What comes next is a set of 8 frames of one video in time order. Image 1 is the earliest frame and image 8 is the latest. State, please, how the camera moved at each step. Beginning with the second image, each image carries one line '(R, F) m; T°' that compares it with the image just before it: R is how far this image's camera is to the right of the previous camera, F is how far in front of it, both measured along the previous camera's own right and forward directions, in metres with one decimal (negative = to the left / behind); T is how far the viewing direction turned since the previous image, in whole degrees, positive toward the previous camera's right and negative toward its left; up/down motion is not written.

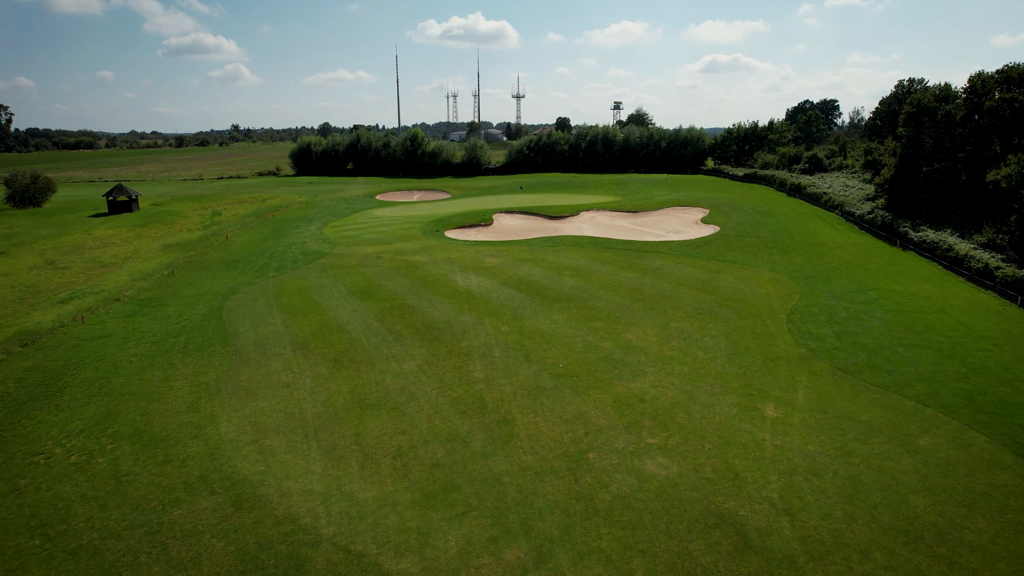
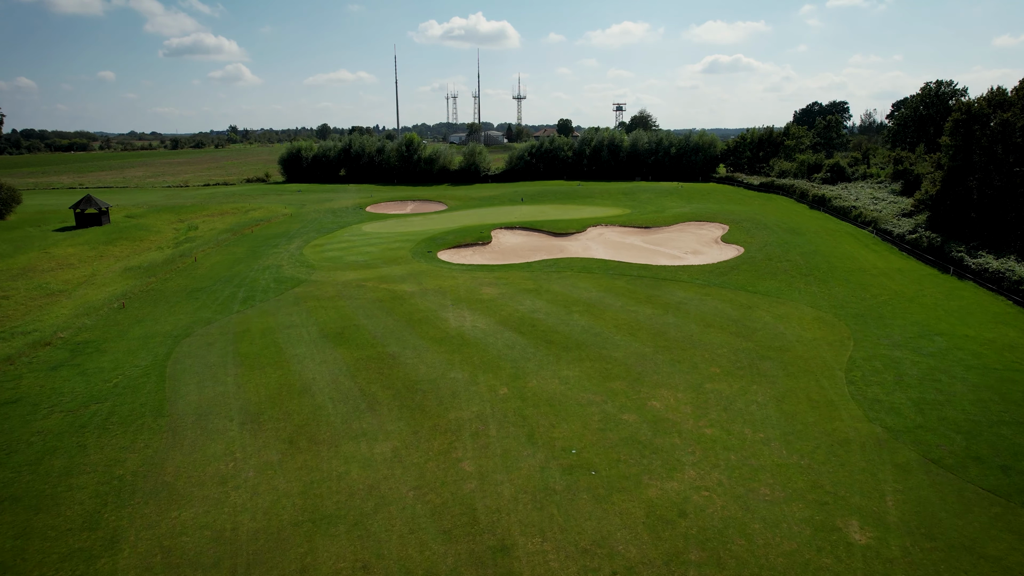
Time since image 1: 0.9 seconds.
(0.0, +4.1) m; 0°
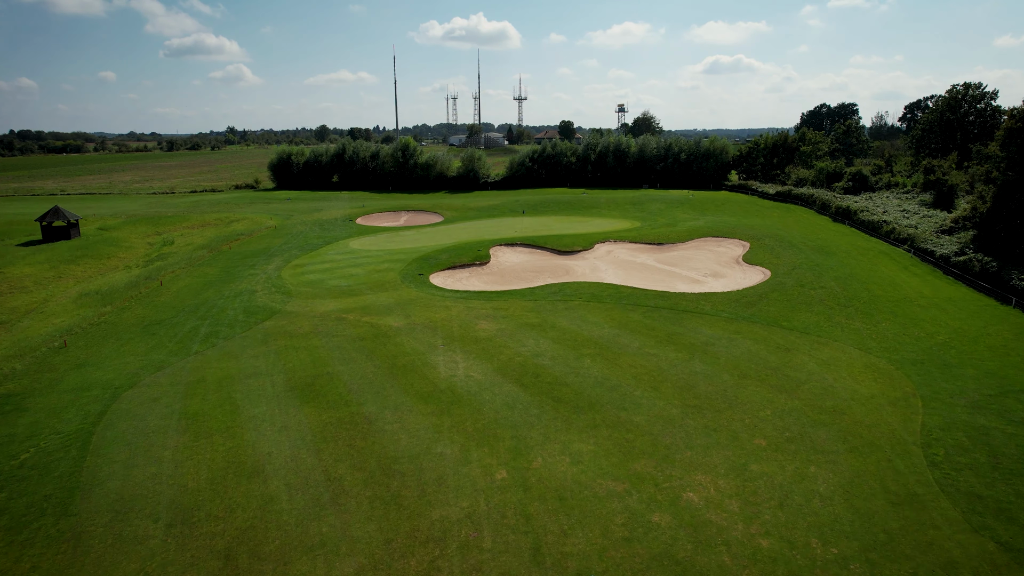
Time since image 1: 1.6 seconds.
(0.0, +3.7) m; 0°
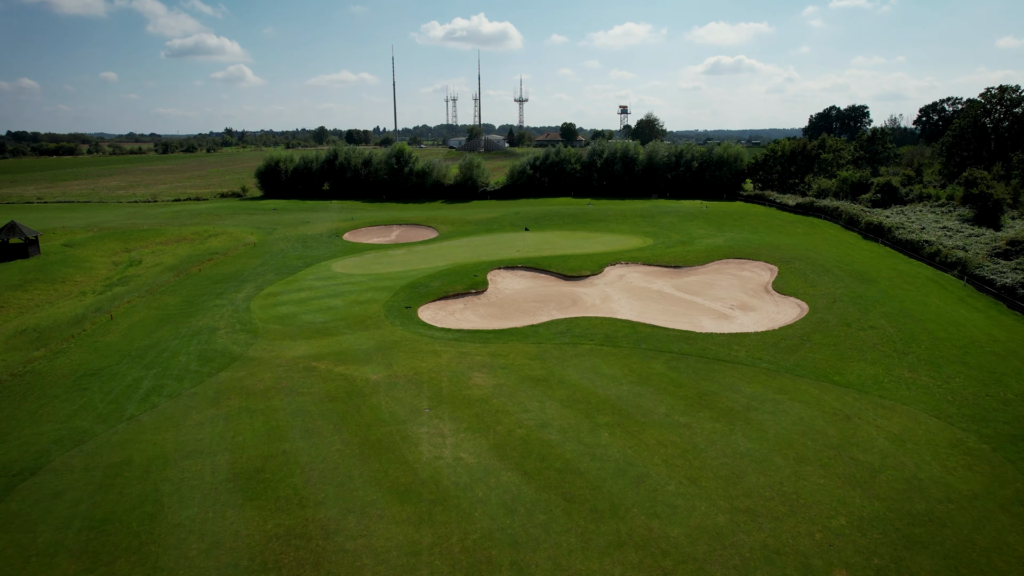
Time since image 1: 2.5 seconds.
(0.0, +4.1) m; 0°
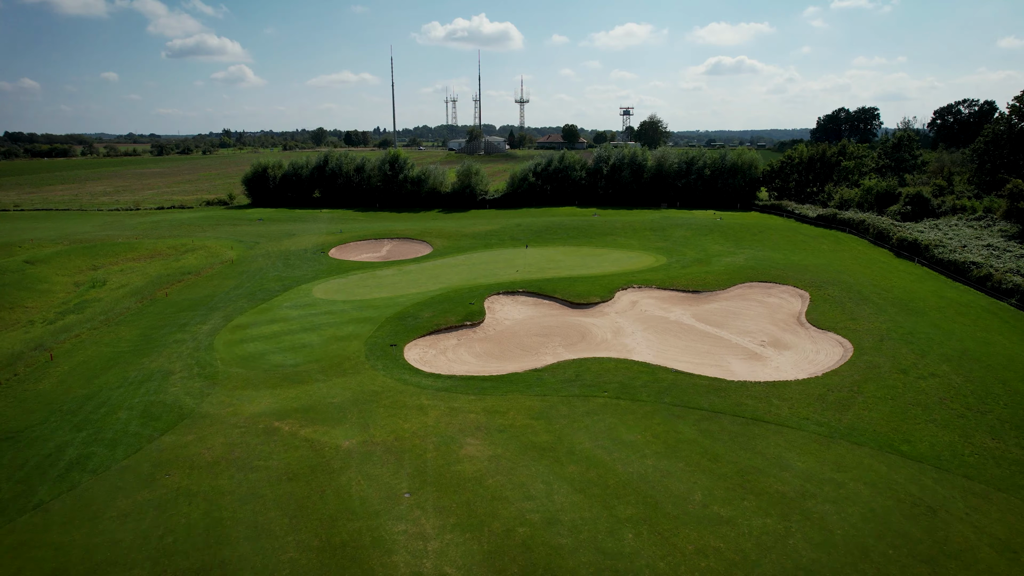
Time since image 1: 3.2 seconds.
(0.0, +3.7) m; 0°
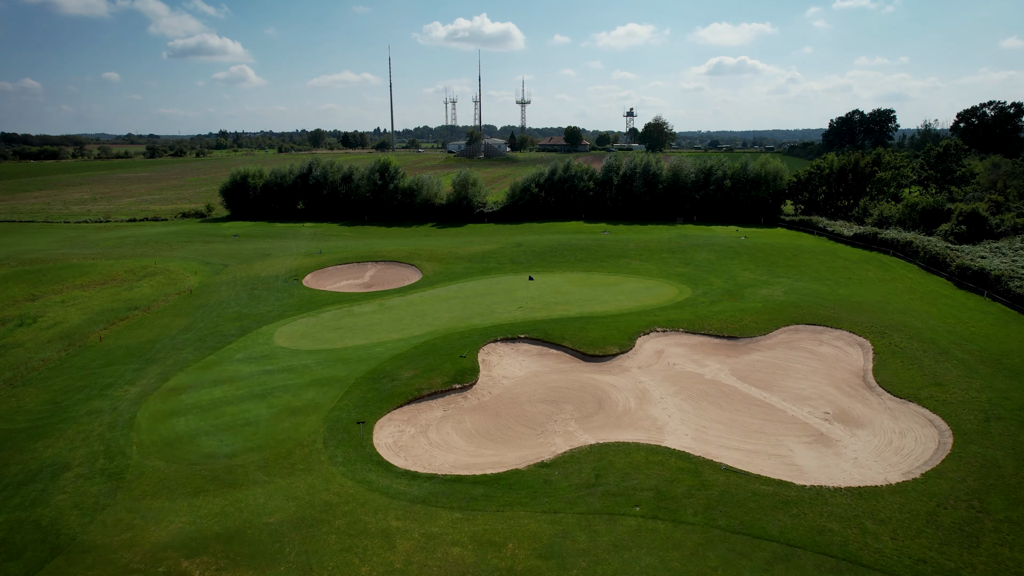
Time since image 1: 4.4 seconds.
(0.0, +5.5) m; 0°
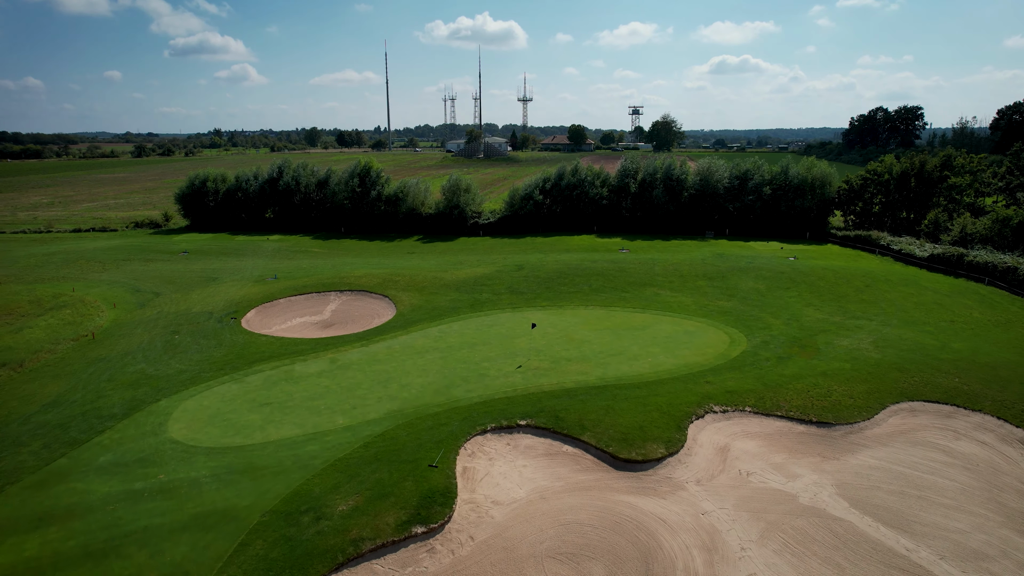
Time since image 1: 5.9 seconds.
(+0.2, +8.5) m; 0°
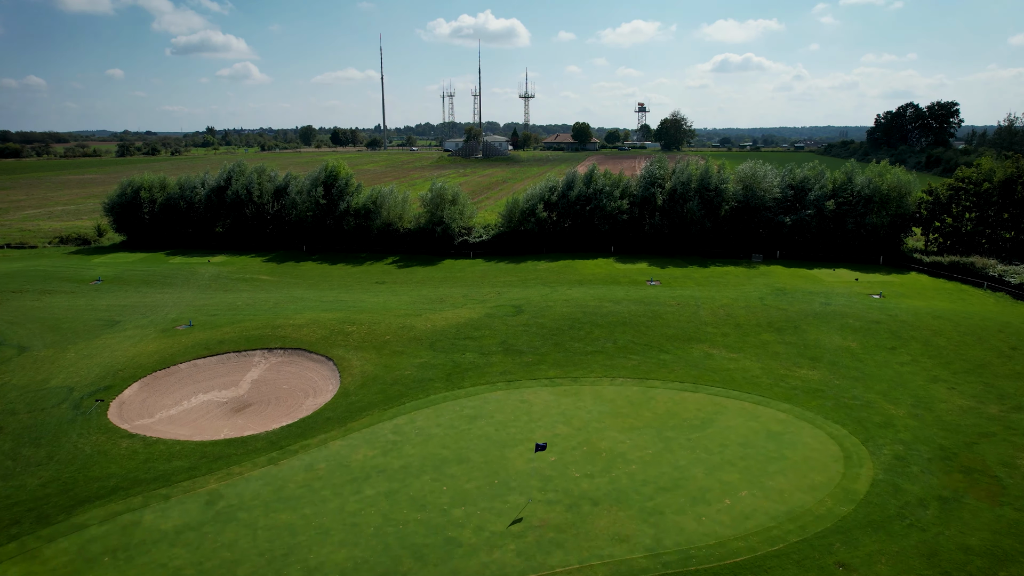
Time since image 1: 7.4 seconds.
(+0.3, +9.7) m; 0°
